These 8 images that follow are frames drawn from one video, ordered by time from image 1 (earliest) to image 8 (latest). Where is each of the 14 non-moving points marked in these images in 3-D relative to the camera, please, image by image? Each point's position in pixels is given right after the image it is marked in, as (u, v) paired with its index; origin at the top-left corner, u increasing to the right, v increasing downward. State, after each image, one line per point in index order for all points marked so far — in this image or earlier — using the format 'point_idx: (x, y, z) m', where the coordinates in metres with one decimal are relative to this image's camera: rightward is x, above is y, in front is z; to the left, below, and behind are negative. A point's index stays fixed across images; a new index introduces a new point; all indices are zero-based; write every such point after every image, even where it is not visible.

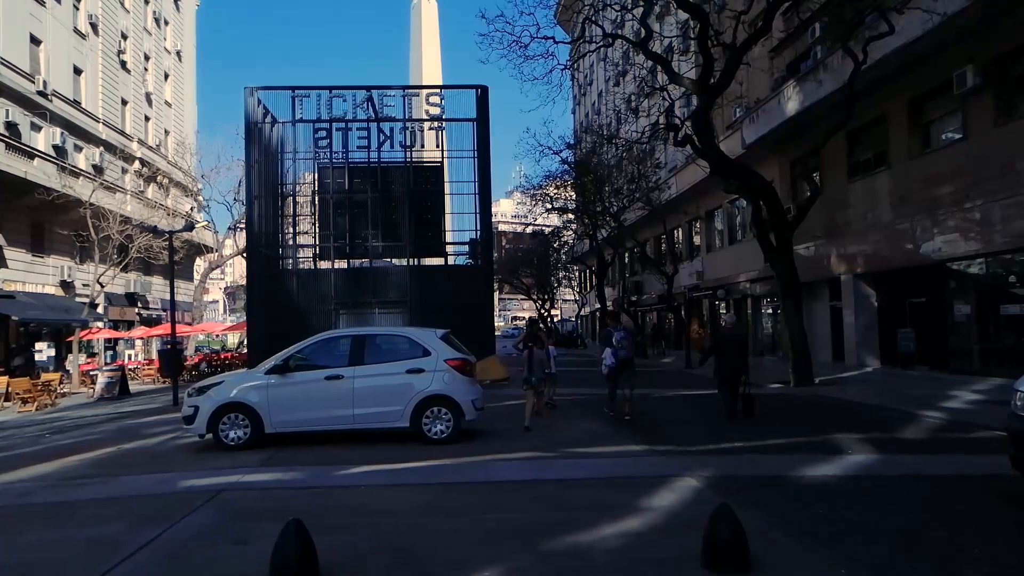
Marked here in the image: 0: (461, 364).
0: (-0.7, -1.0, +10.5) m
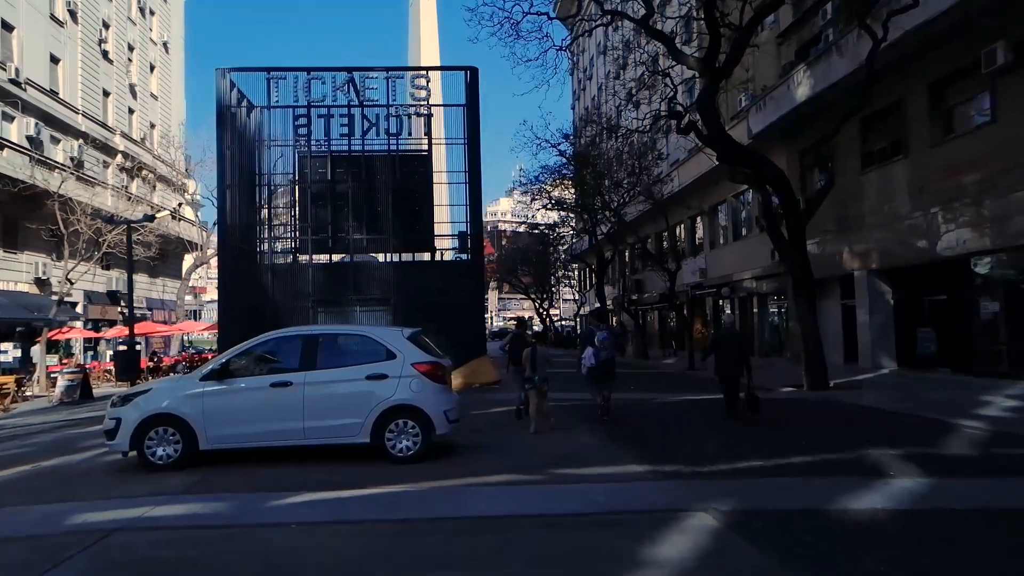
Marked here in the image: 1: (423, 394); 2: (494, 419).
0: (-0.9, -0.9, +9.0) m
1: (-1.0, -1.2, +8.9) m
2: (-0.3, -2.2, +13.5) m
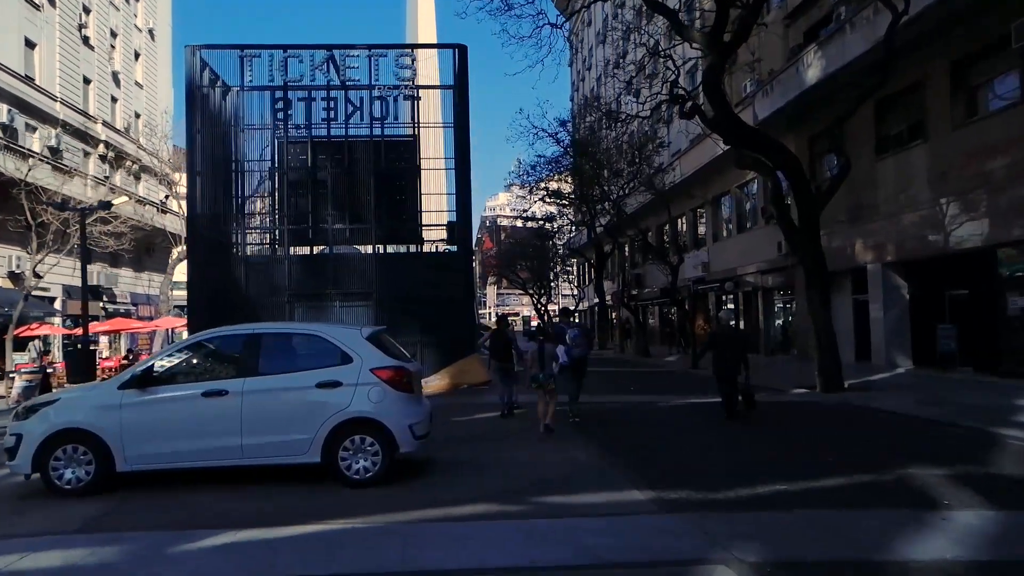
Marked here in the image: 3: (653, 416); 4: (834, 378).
0: (-1.1, -0.8, +7.6) m
1: (-1.2, -1.1, +7.5) m
2: (-0.6, -2.1, +12.1) m
3: (+2.4, -2.2, +14.3) m
4: (+7.1, -2.0, +17.9) m
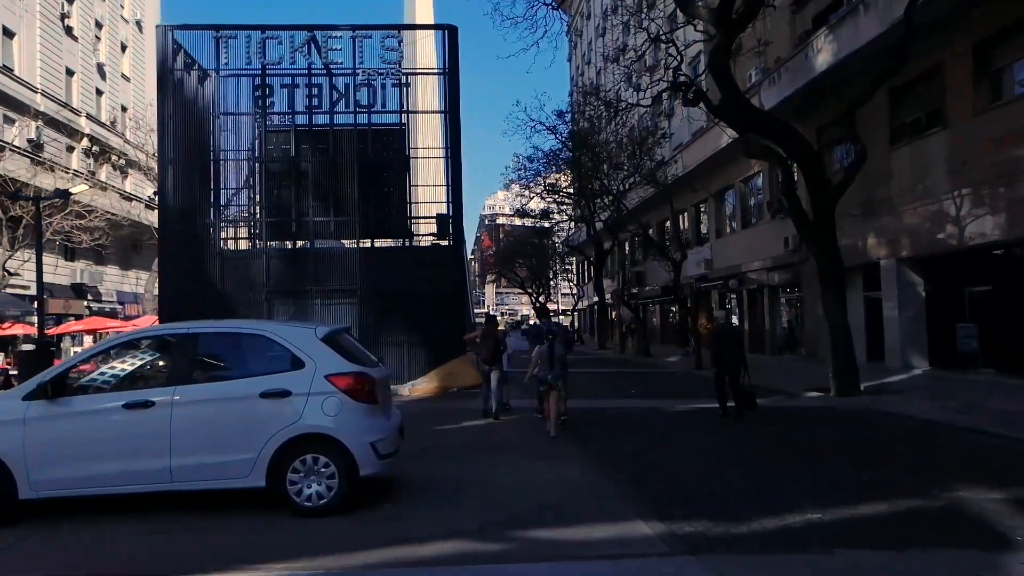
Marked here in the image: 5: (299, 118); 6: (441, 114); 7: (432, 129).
0: (-1.2, -0.8, +6.4) m
1: (-1.3, -1.0, +6.3) m
2: (-0.7, -2.0, +10.9) m
3: (+2.3, -2.1, +13.1) m
4: (+6.9, -1.9, +16.7) m
5: (-5.0, +4.0, +19.3) m
6: (-1.6, +4.1, +19.5) m
7: (-1.9, +3.8, +19.5) m
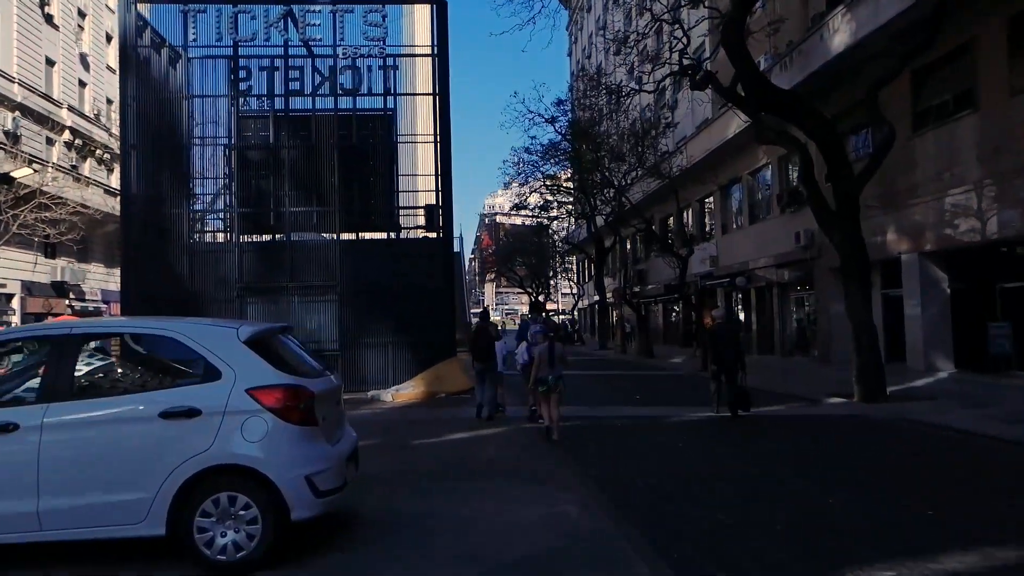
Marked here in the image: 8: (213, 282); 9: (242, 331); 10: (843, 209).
0: (-1.4, -0.7, +4.9) m
1: (-1.4, -0.9, +4.8) m
2: (-0.8, -1.9, +9.4) m
3: (+2.2, -2.1, +11.6) m
4: (+6.8, -1.9, +15.3) m
5: (-5.1, +4.1, +17.8) m
6: (-1.8, +4.2, +18.0) m
7: (-2.0, +3.9, +18.0) m
8: (-6.3, +0.1, +17.2) m
9: (-1.7, -0.3, +5.2) m
10: (+6.2, +1.4, +15.4) m
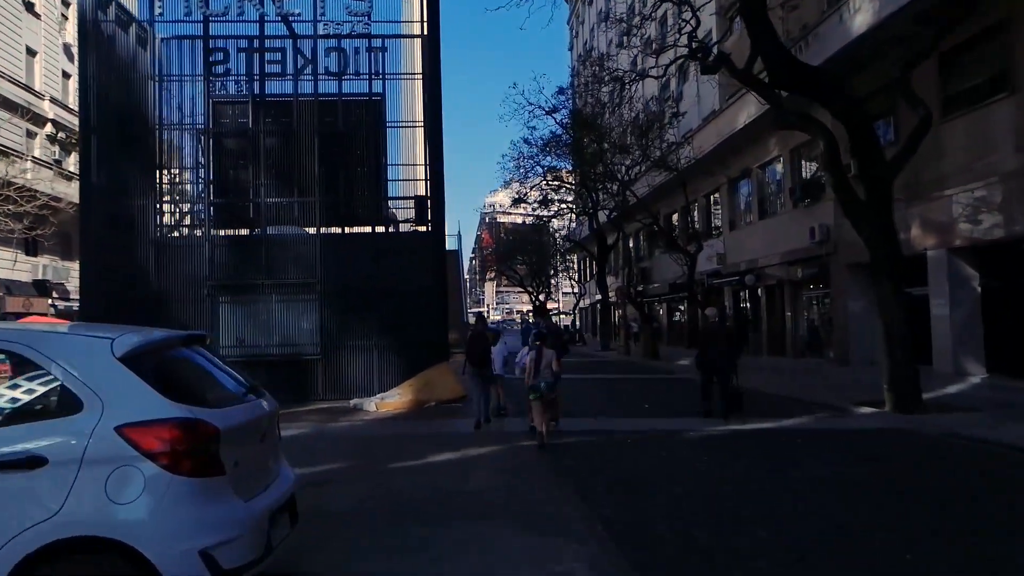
0: (-1.4, -0.7, +3.5) m
1: (-1.5, -0.9, +3.4) m
2: (-0.9, -1.9, +8.0) m
3: (+2.1, -2.0, +10.2) m
4: (+6.7, -1.8, +13.8) m
5: (-5.2, +4.1, +16.4) m
6: (-1.8, +4.3, +16.6) m
7: (-2.0, +3.9, +16.6) m
8: (-6.4, +0.1, +15.8) m
9: (-1.8, -0.3, +3.8) m
10: (+6.2, +1.5, +14.0) m
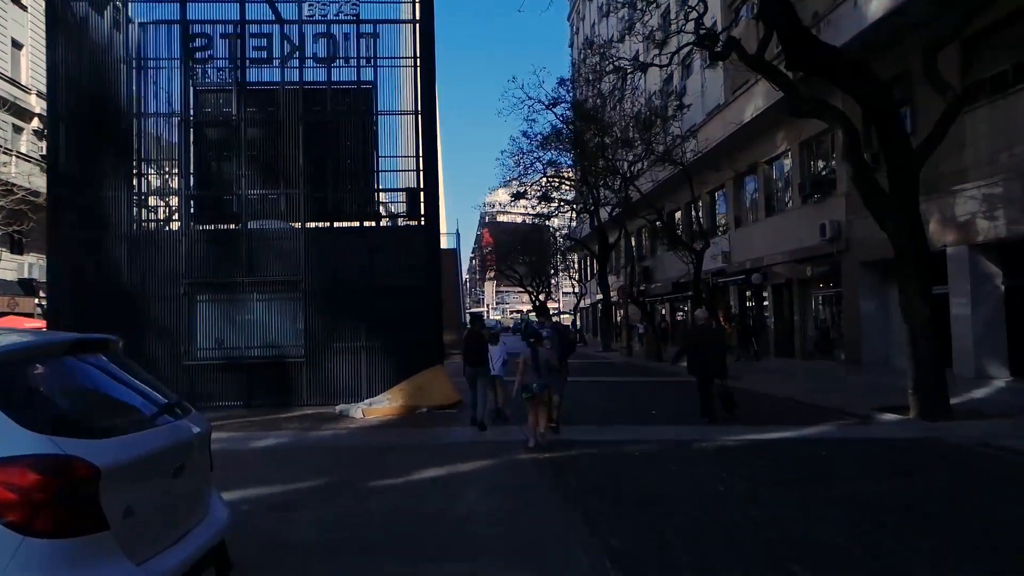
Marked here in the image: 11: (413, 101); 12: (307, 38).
0: (-1.5, -0.6, +2.6) m
1: (-1.6, -0.9, +2.4) m
2: (-0.9, -1.9, +7.0) m
3: (+2.1, -2.0, +9.2) m
4: (+6.7, -1.8, +12.9) m
5: (-5.2, +4.1, +15.4) m
6: (-1.9, +4.3, +15.6) m
7: (-2.1, +4.0, +15.6) m
8: (-6.4, +0.2, +14.9) m
9: (-1.8, -0.2, +2.8) m
10: (+6.1, +1.5, +13.0) m
11: (-1.9, +3.6, +15.6) m
12: (-4.0, +4.9, +15.5) m
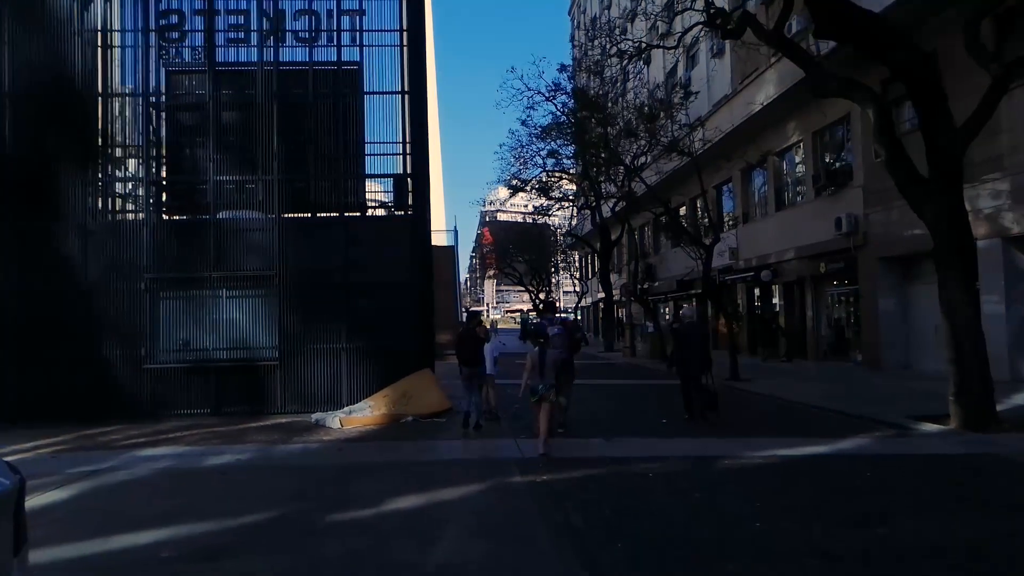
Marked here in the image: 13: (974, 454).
0: (-1.5, -0.6, +1.2) m
1: (-1.6, -0.8, +1.1) m
2: (-1.0, -1.8, +5.7) m
3: (+2.0, -1.9, +7.9) m
4: (+6.6, -1.7, +11.5) m
5: (-5.3, +4.2, +14.1) m
6: (-1.9, +4.4, +14.3) m
7: (-2.1, +4.0, +14.3) m
8: (-6.5, +0.3, +13.5) m
9: (-1.9, -0.2, +1.5) m
10: (+6.1, +1.6, +11.6) m
11: (-2.0, +3.7, +14.2) m
12: (-4.1, +4.9, +14.2) m
13: (+5.6, -2.0, +9.9) m
